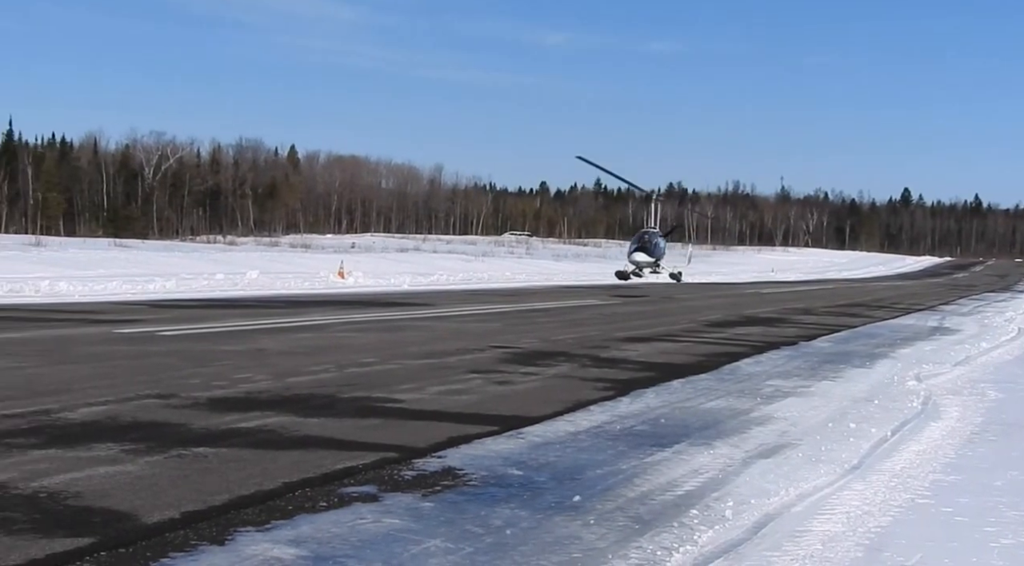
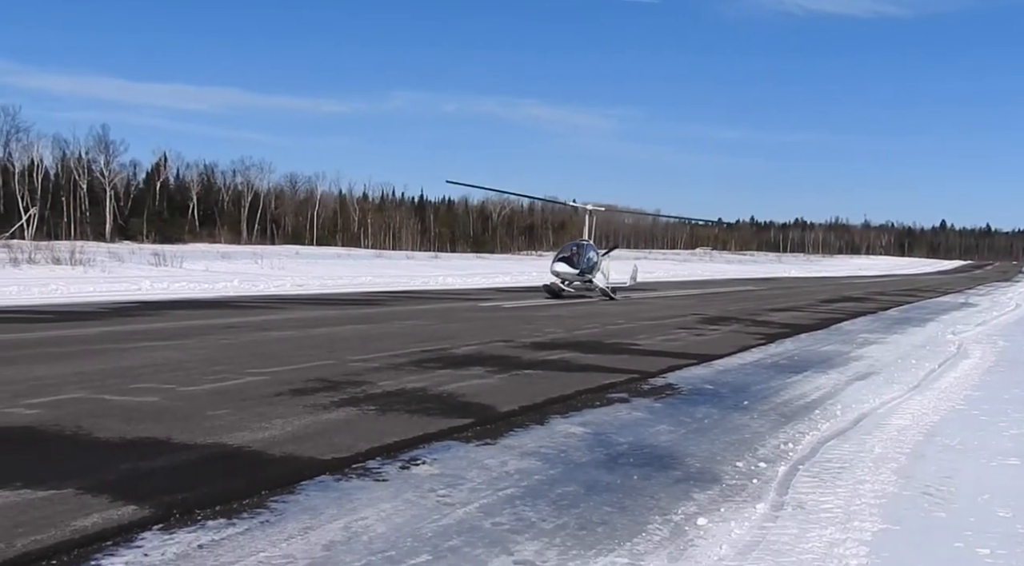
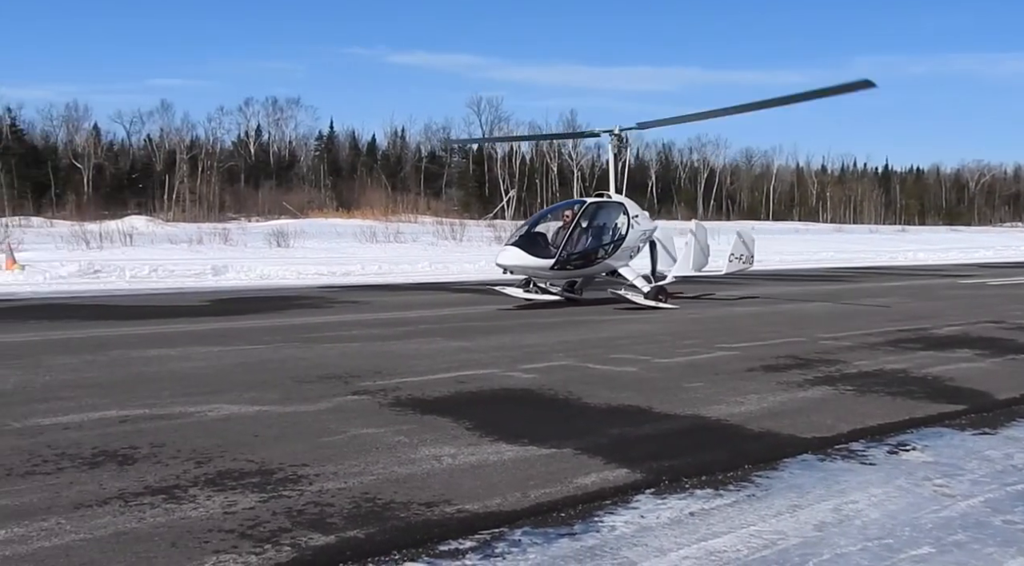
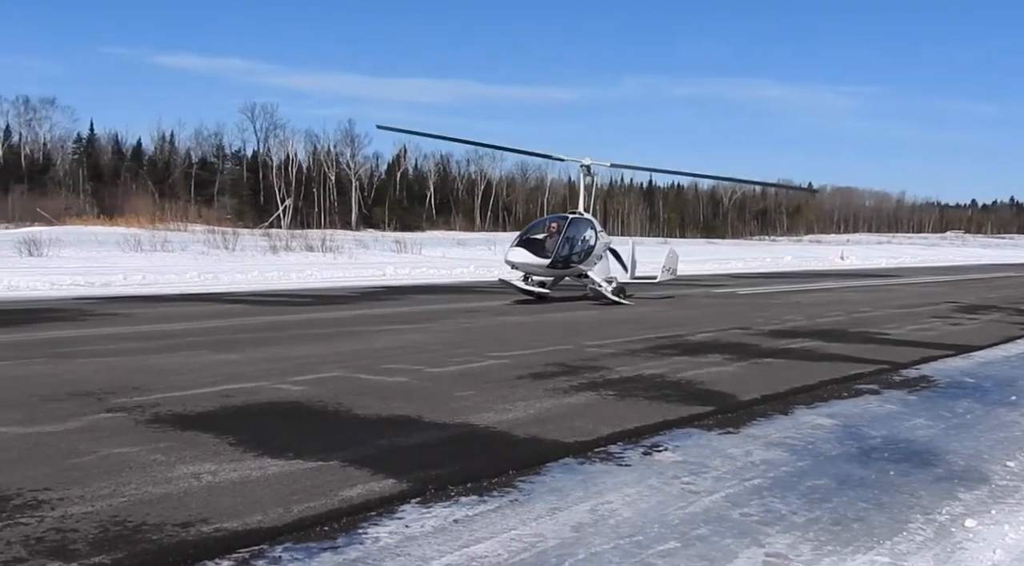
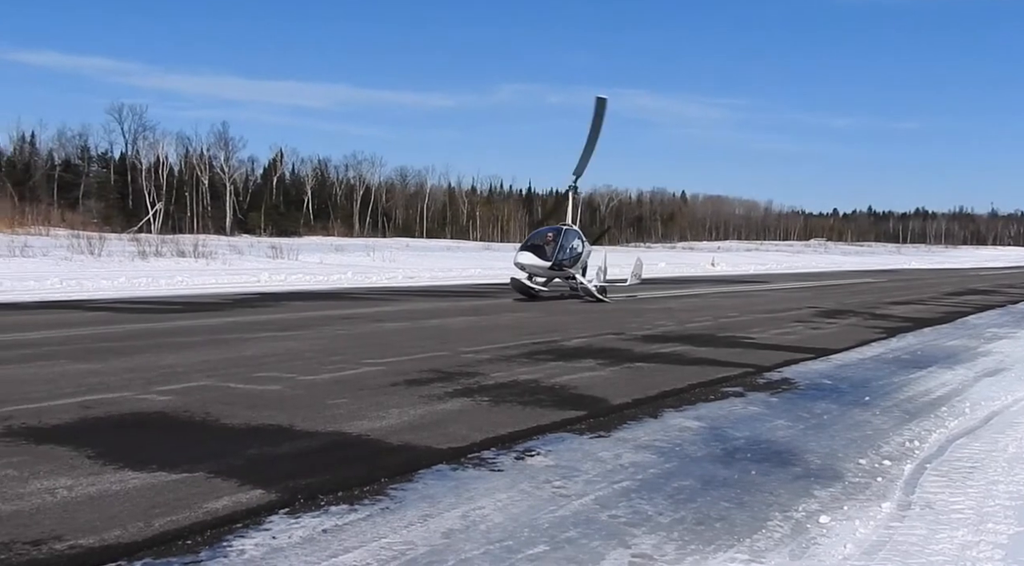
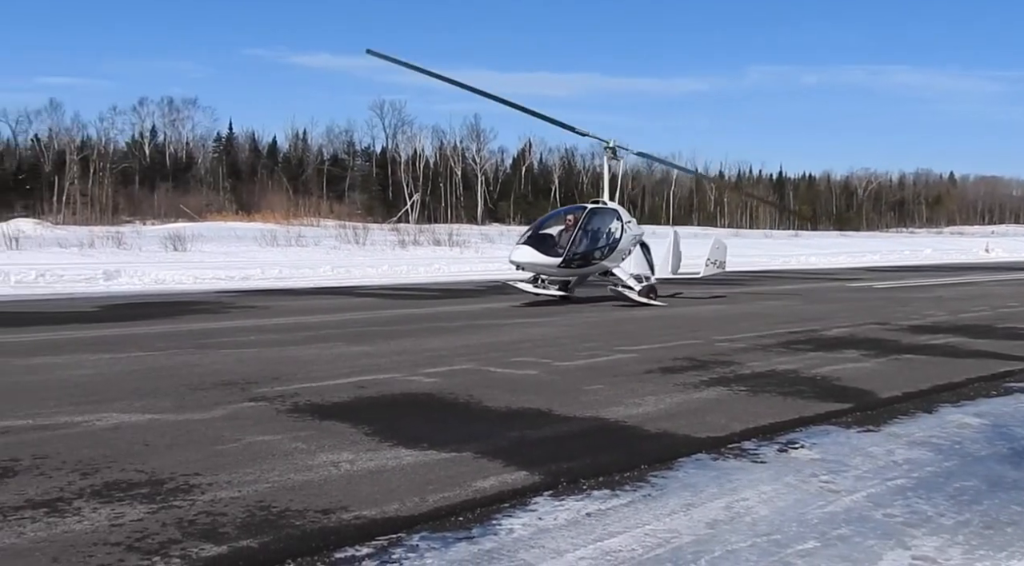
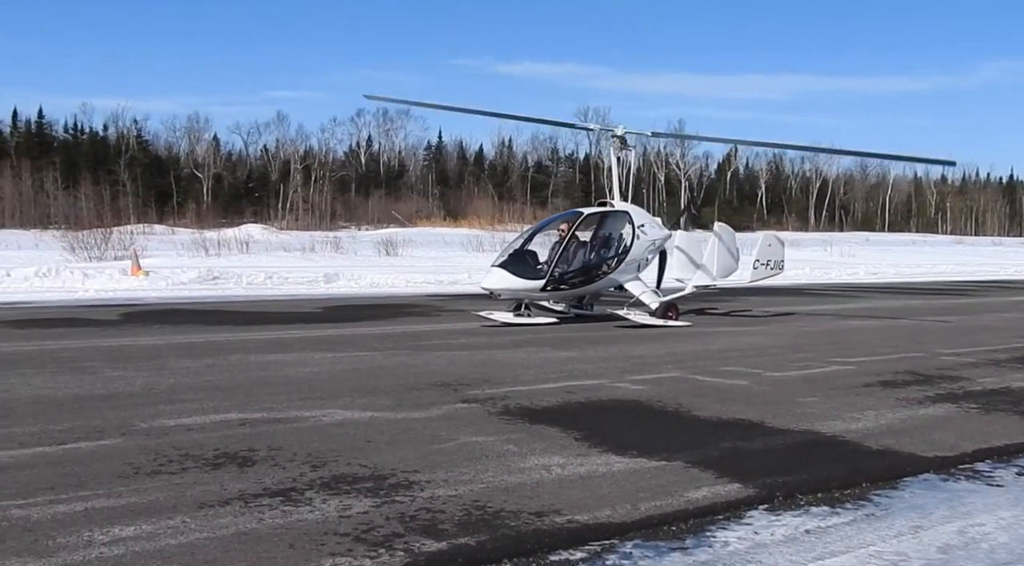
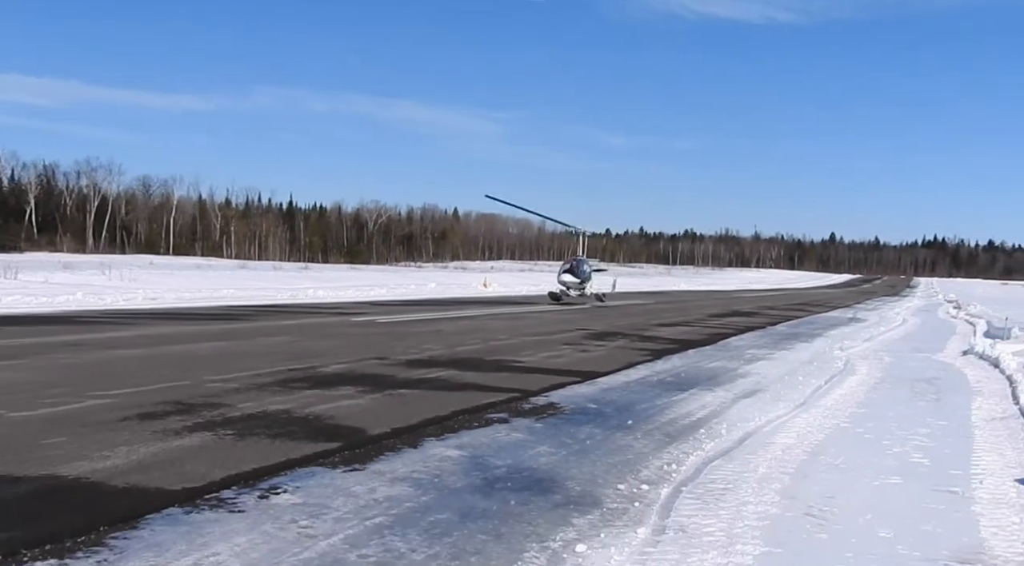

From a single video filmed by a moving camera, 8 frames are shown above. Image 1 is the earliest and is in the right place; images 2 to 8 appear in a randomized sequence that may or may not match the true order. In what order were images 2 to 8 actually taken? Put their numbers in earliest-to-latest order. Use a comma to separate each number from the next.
8, 2, 5, 4, 6, 3, 7
